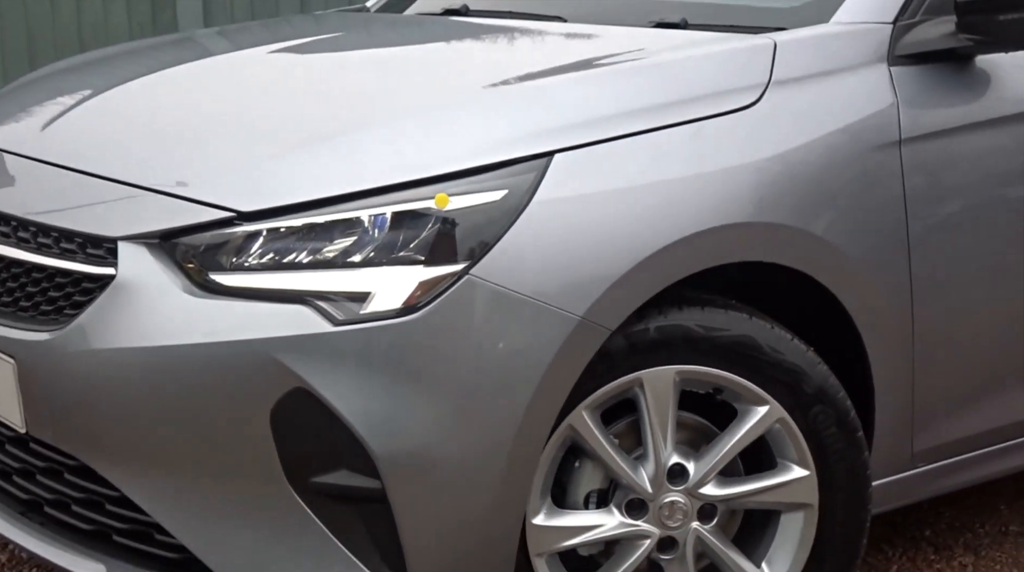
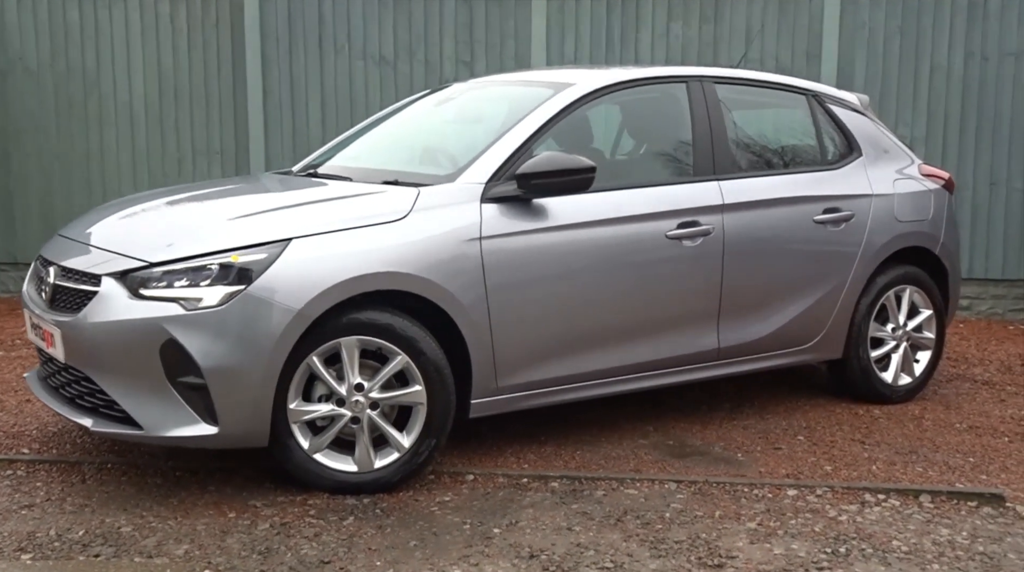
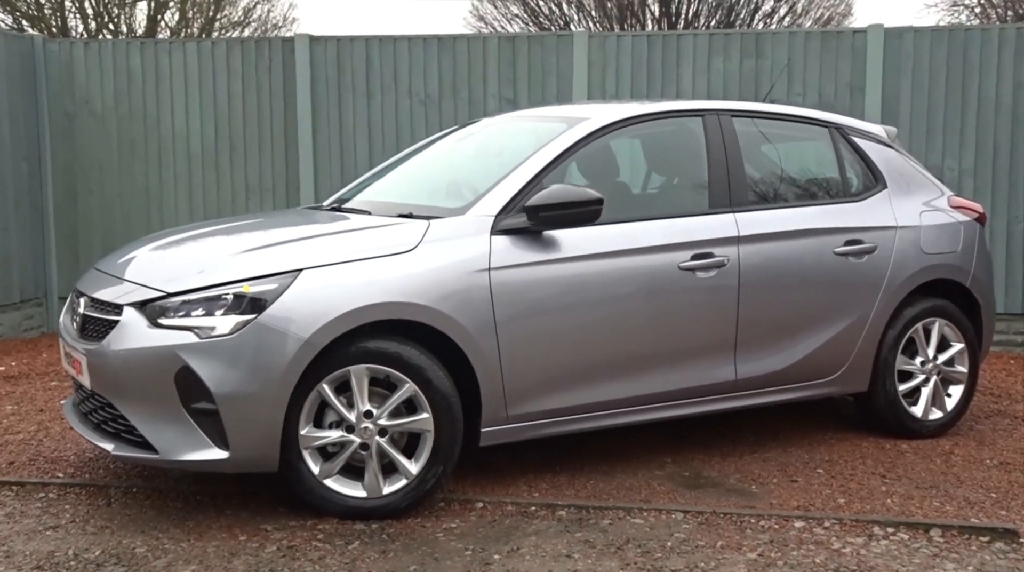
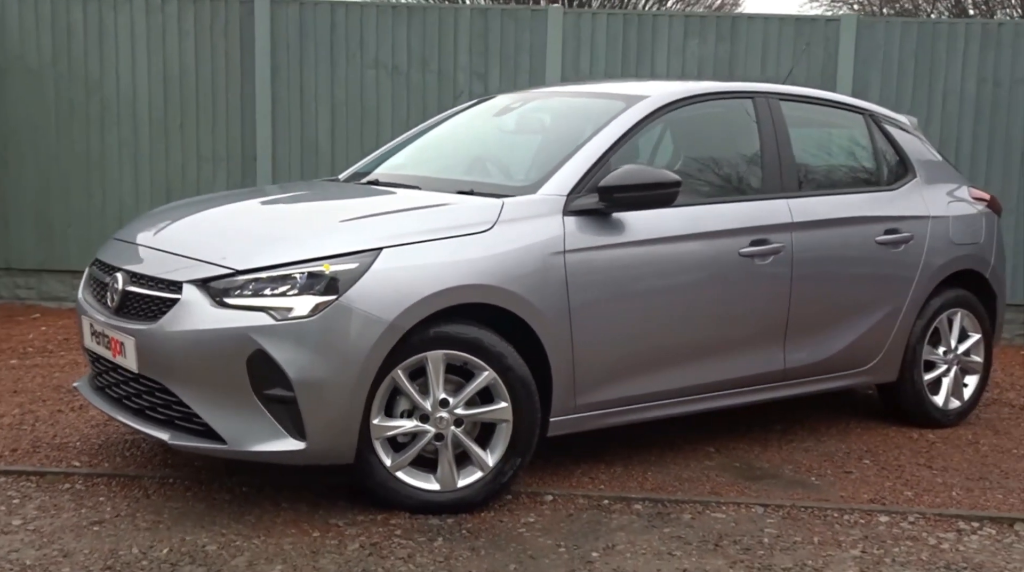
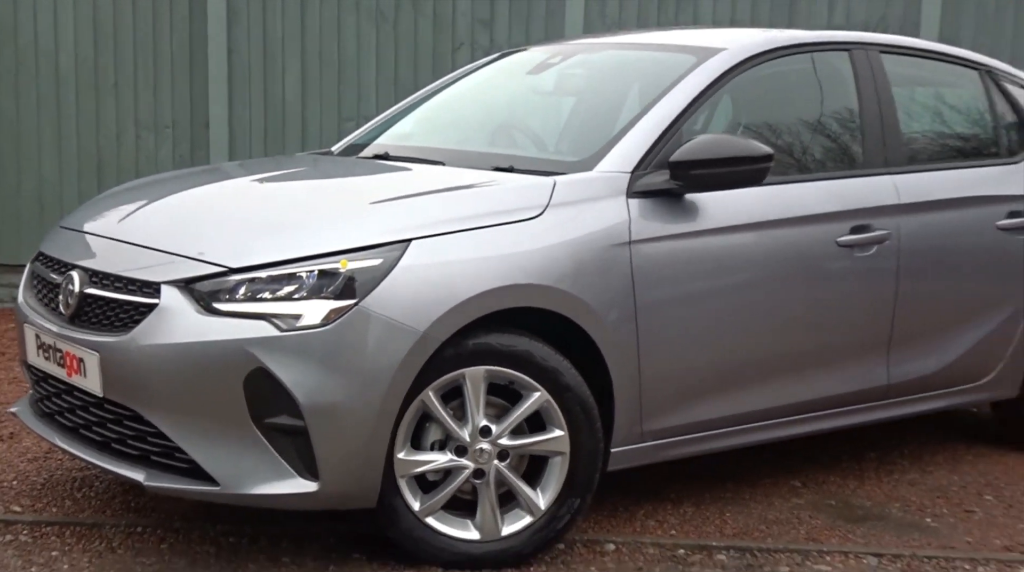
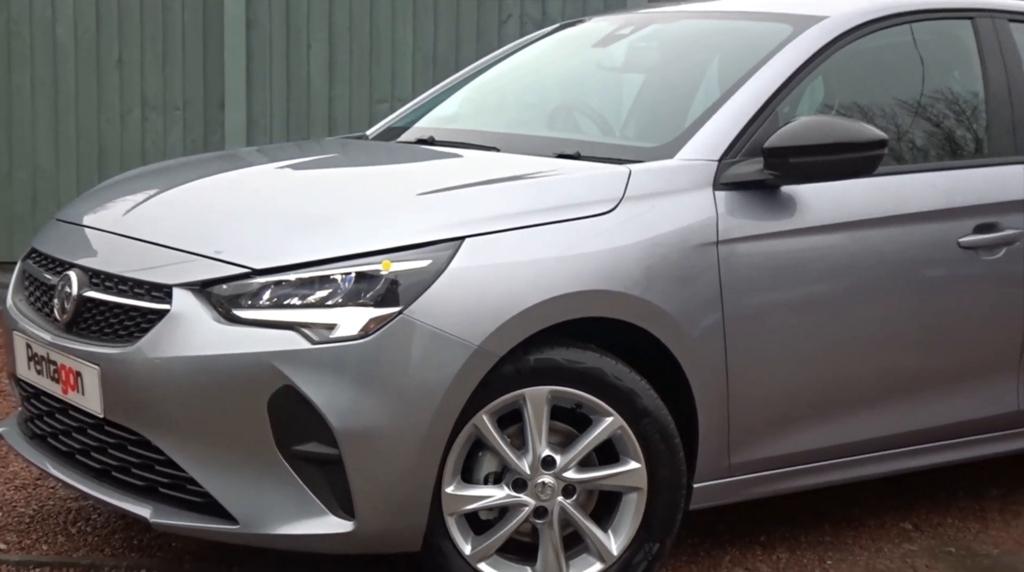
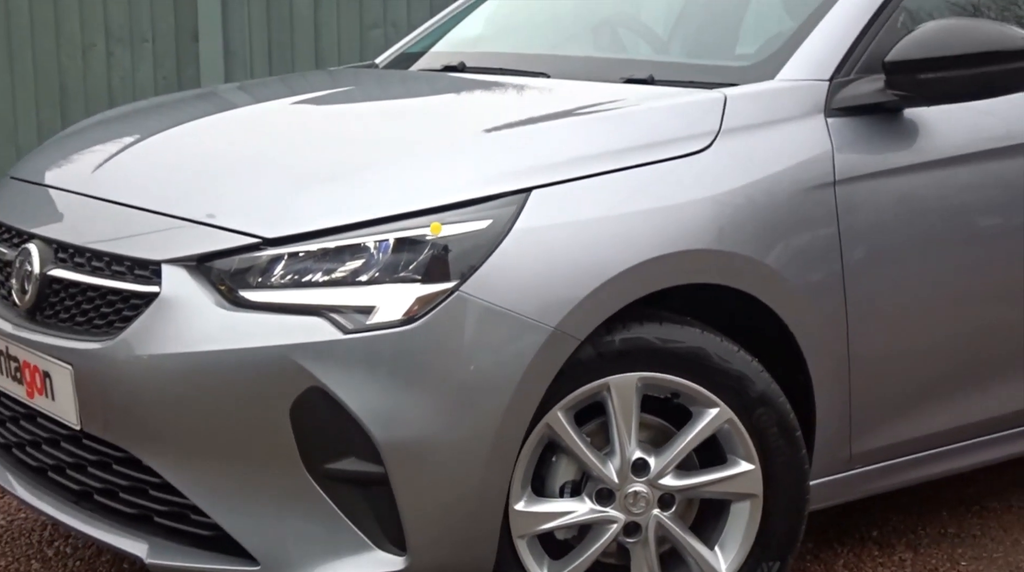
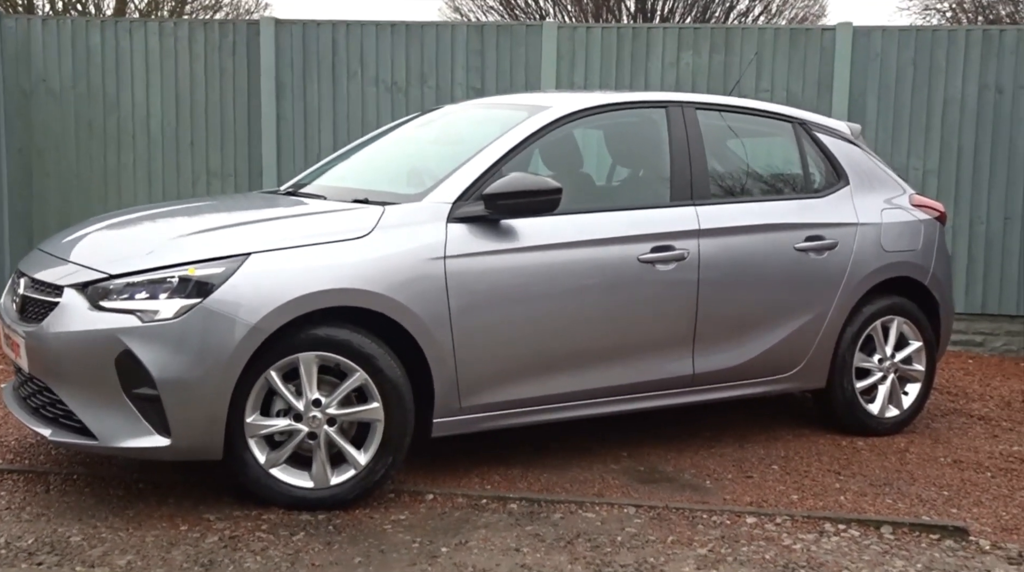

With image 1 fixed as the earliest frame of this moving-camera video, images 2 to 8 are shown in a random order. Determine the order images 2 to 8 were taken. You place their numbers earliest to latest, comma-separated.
7, 6, 5, 4, 2, 3, 8
